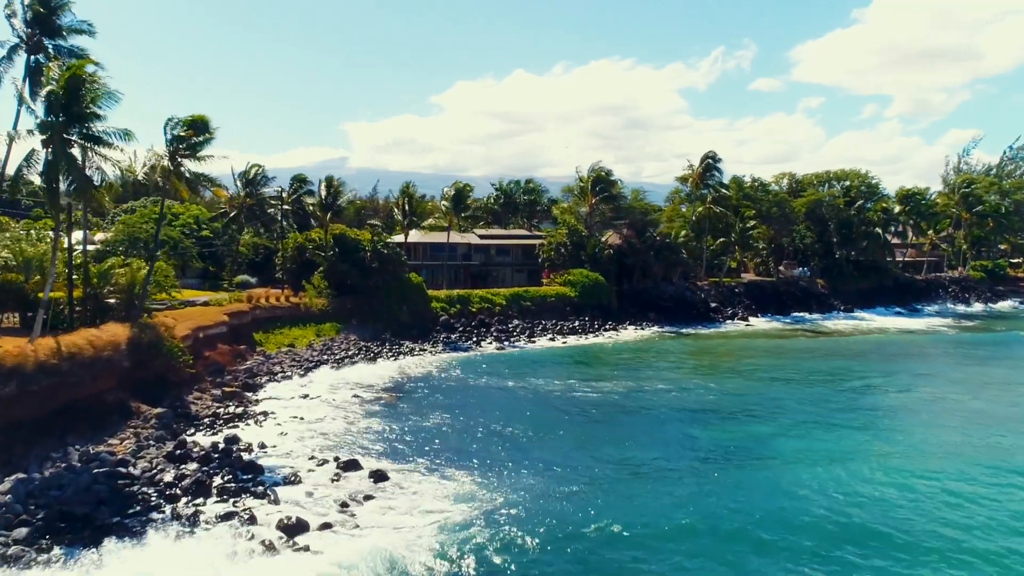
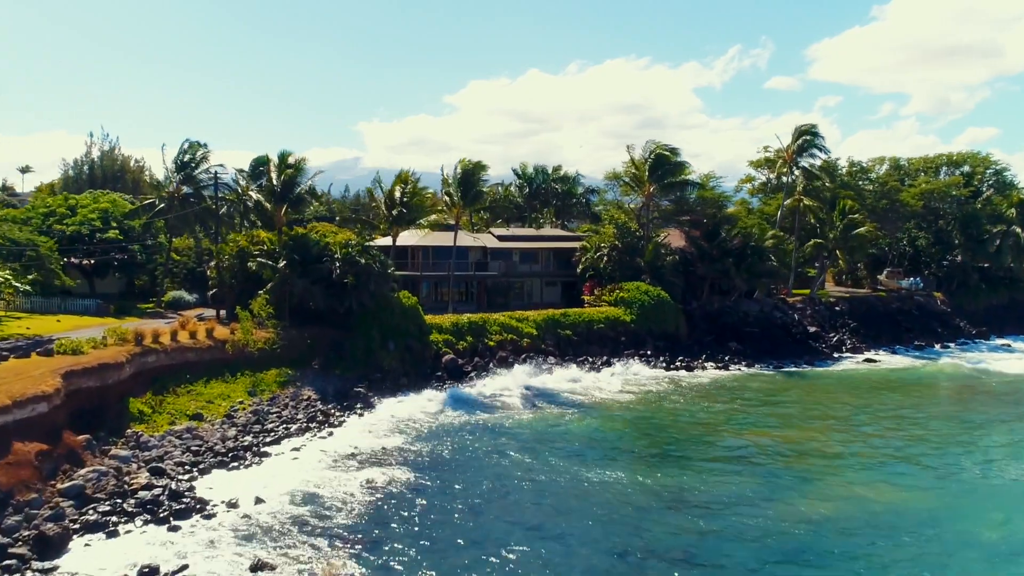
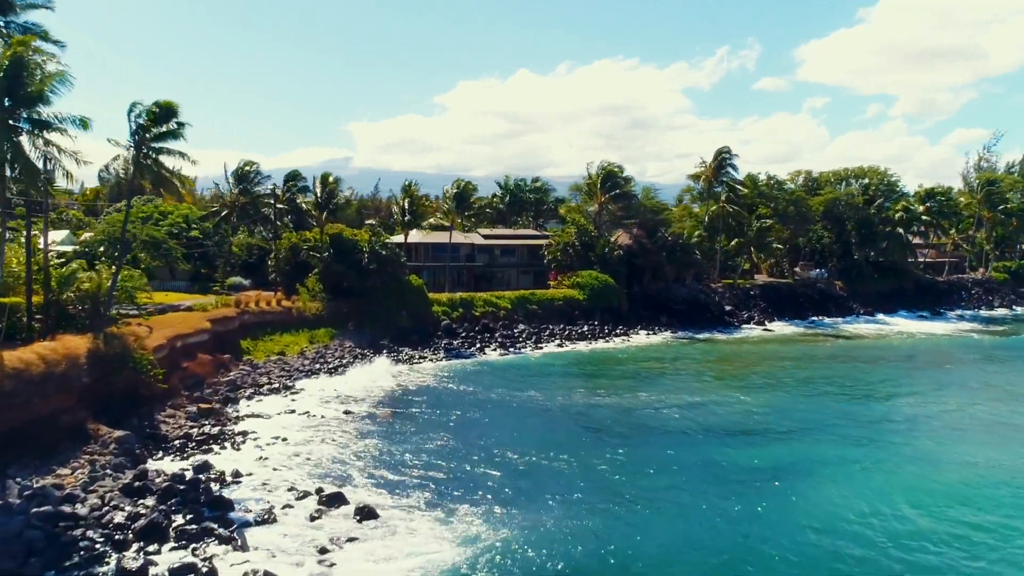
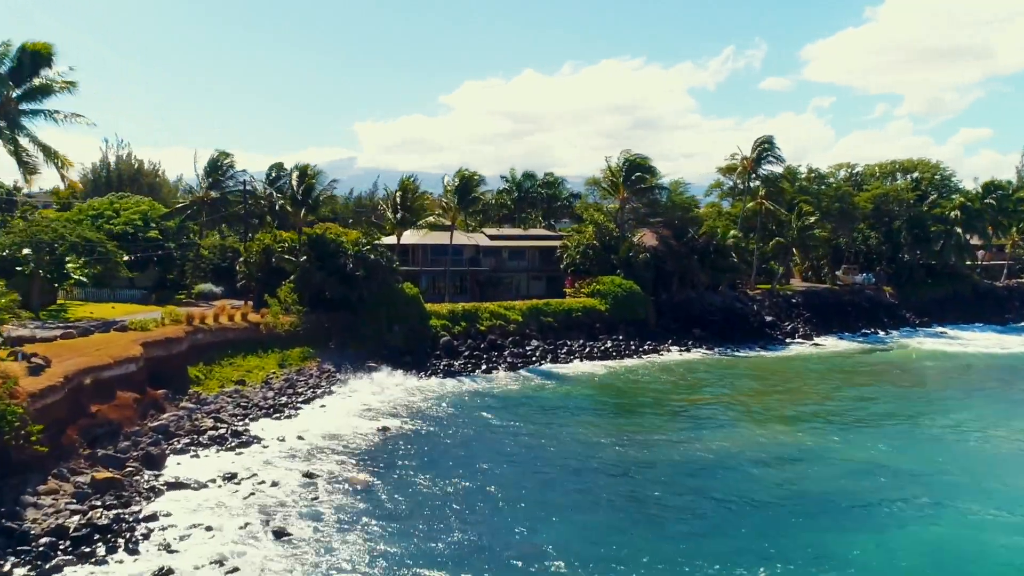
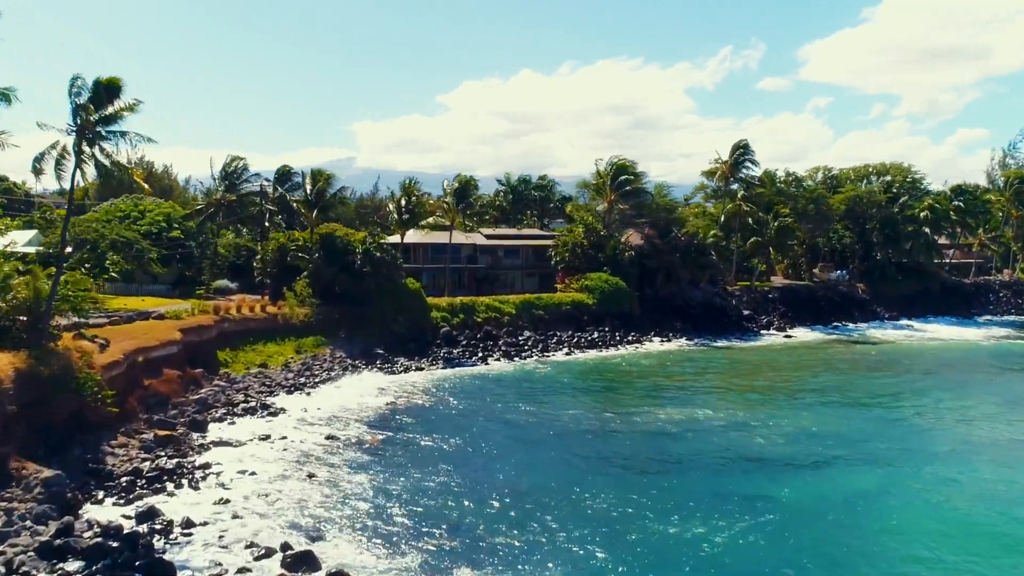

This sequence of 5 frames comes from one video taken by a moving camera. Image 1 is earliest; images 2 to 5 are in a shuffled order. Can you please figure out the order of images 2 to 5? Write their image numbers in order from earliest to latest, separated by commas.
3, 5, 4, 2
